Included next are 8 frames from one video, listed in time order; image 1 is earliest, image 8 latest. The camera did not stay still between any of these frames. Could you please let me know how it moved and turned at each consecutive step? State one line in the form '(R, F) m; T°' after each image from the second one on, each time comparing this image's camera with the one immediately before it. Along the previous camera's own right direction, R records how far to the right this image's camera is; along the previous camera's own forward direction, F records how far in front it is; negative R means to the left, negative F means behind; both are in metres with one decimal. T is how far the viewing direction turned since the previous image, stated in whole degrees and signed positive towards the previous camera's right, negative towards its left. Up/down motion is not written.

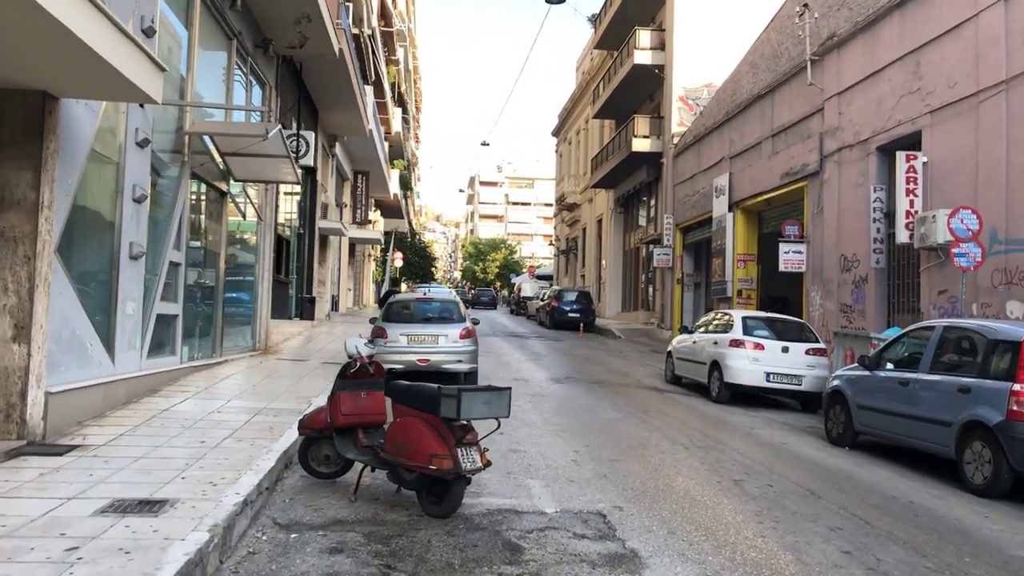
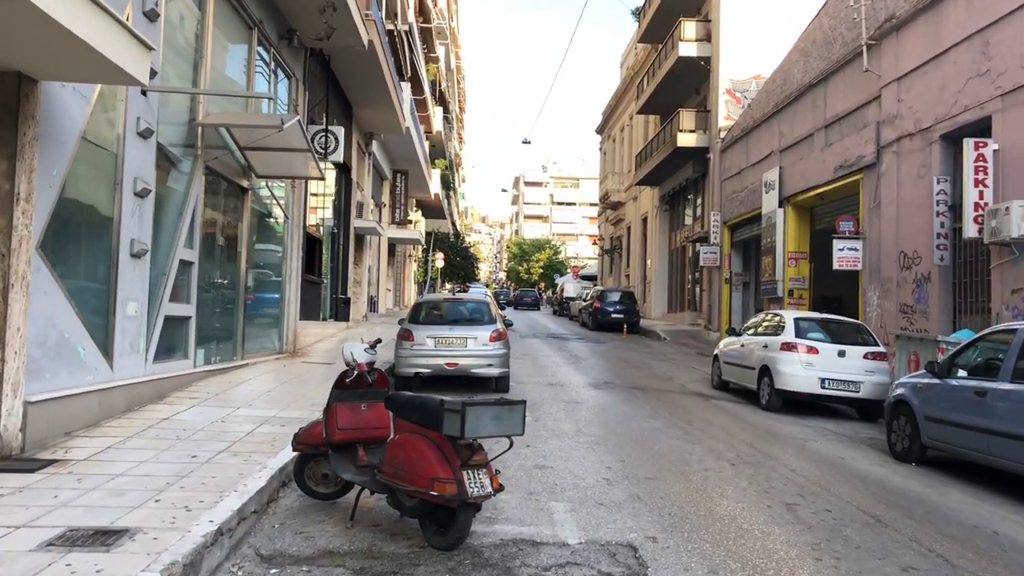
(+0.2, +0.7) m; -3°
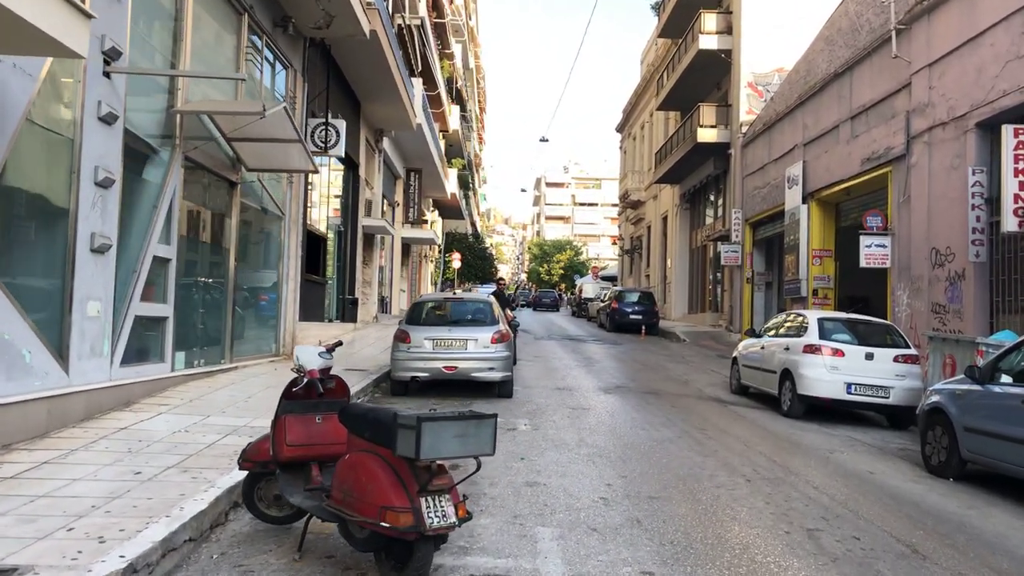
(+0.2, +0.7) m; -2°
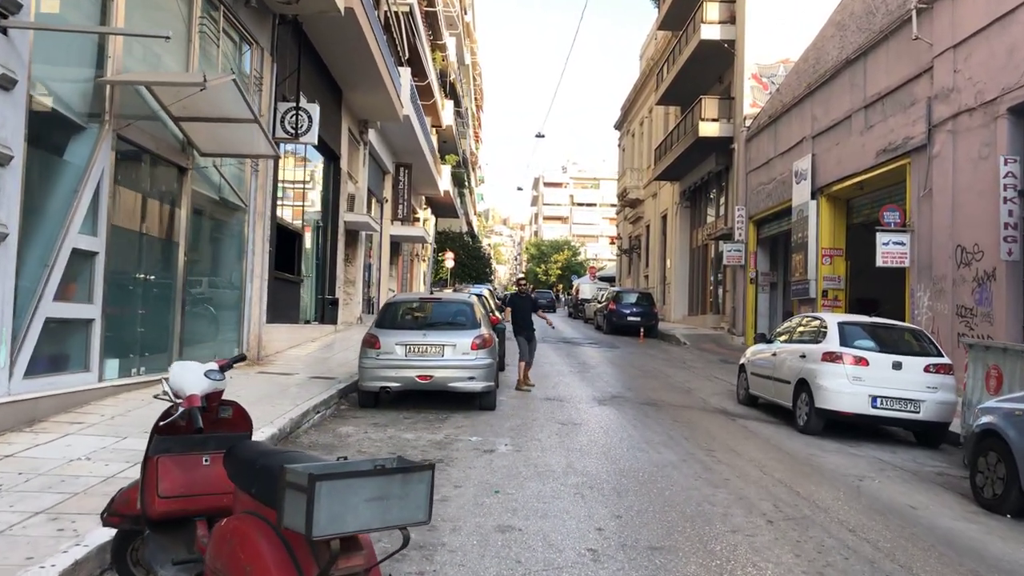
(+0.2, +1.1) m; 0°
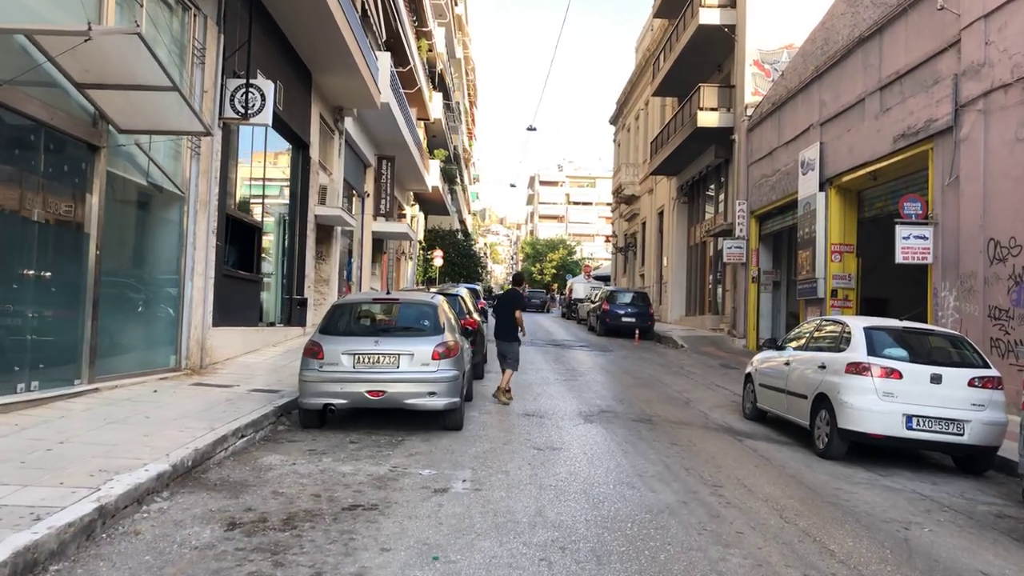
(+0.3, +1.4) m; 0°
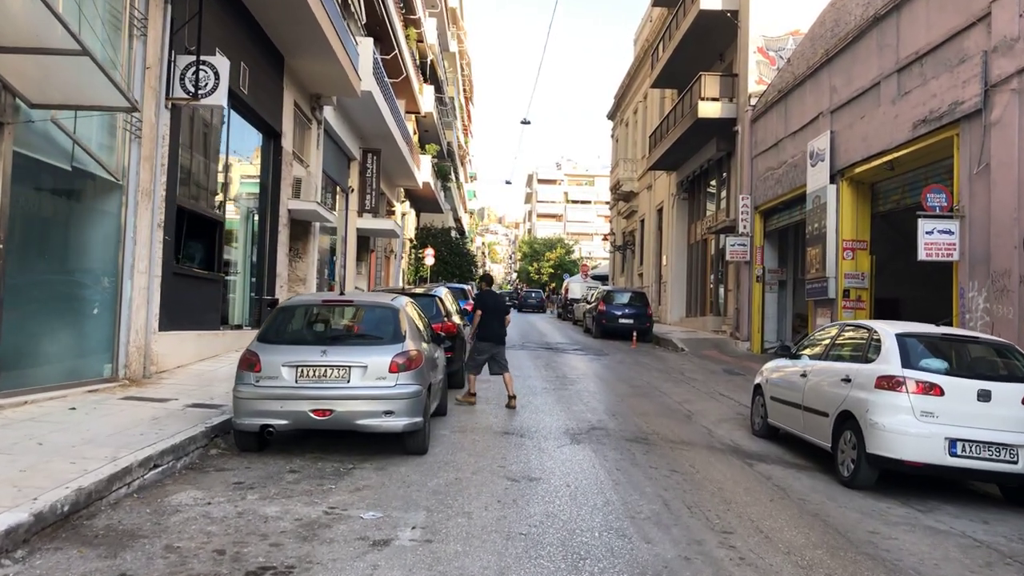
(+0.2, +1.1) m; 0°
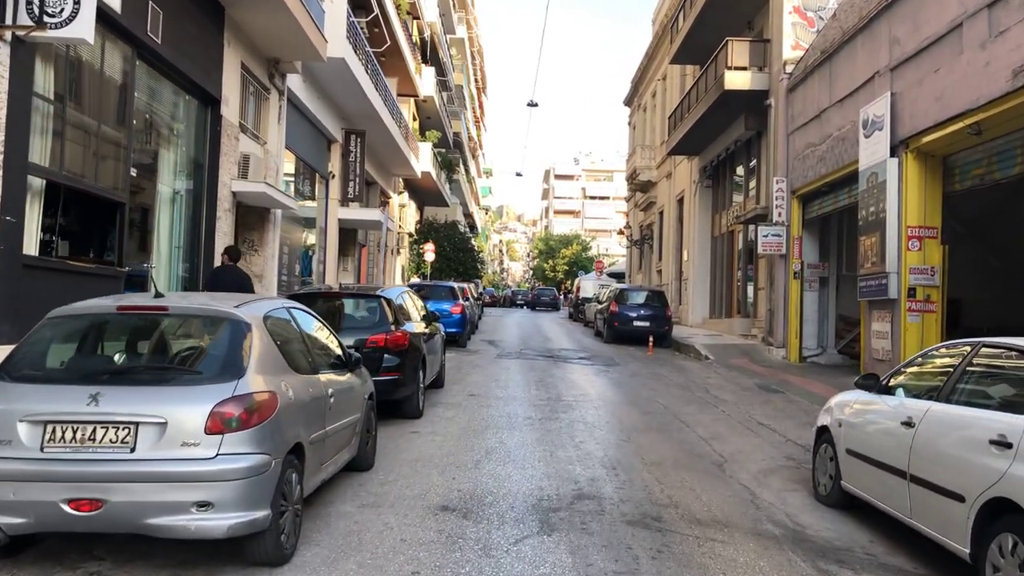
(+0.5, +2.8) m; -1°
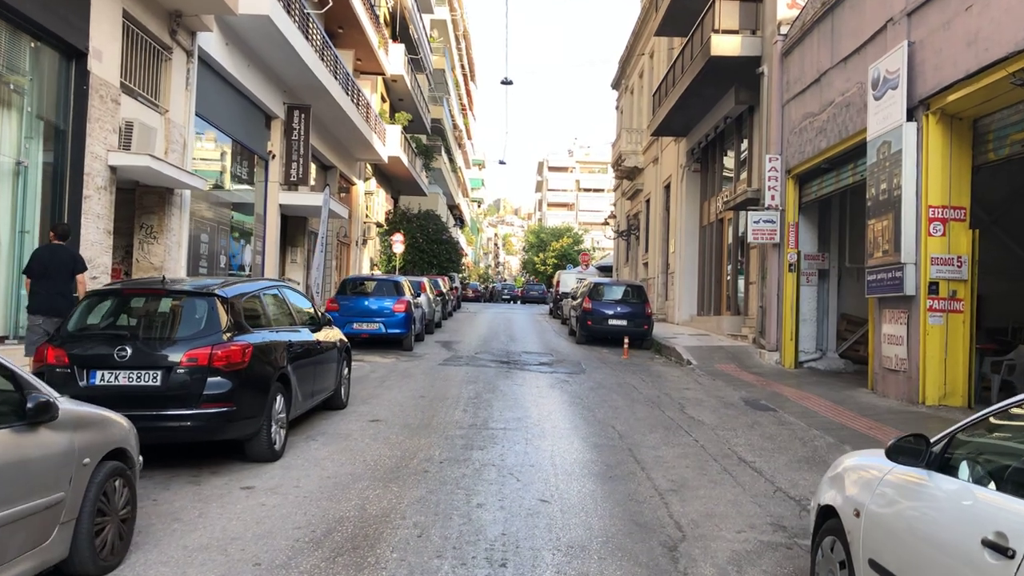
(+0.8, +2.3) m; 0°
